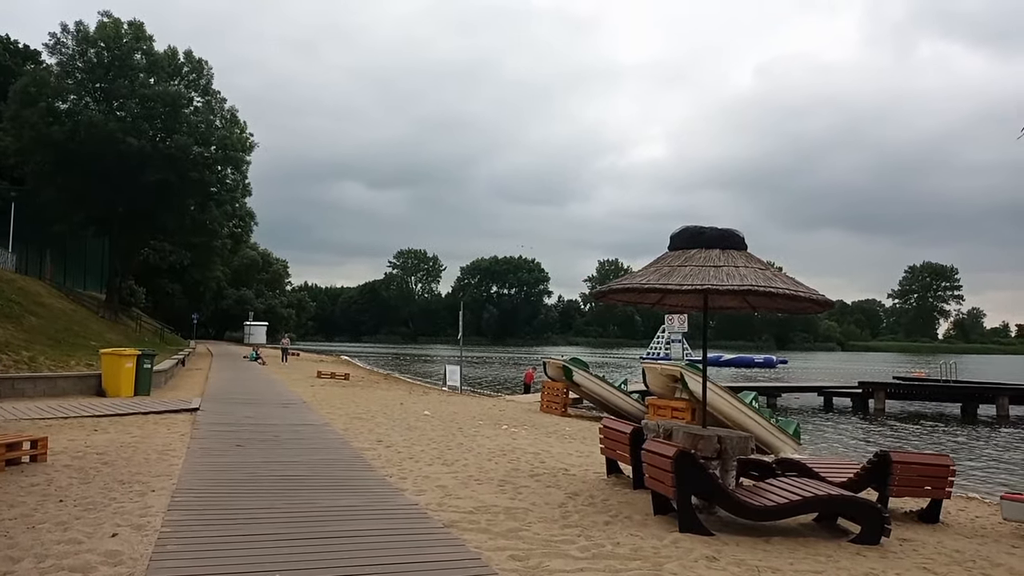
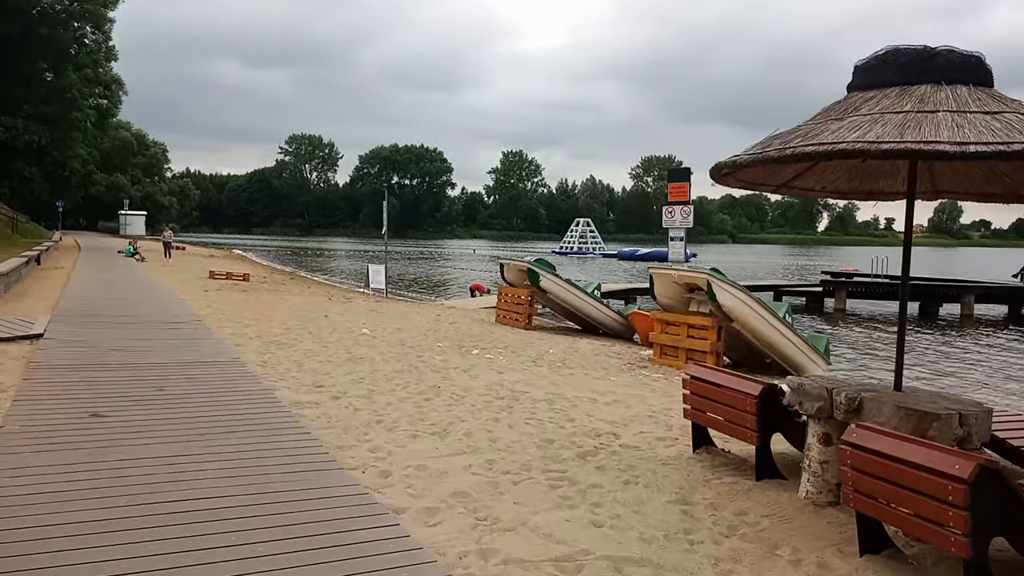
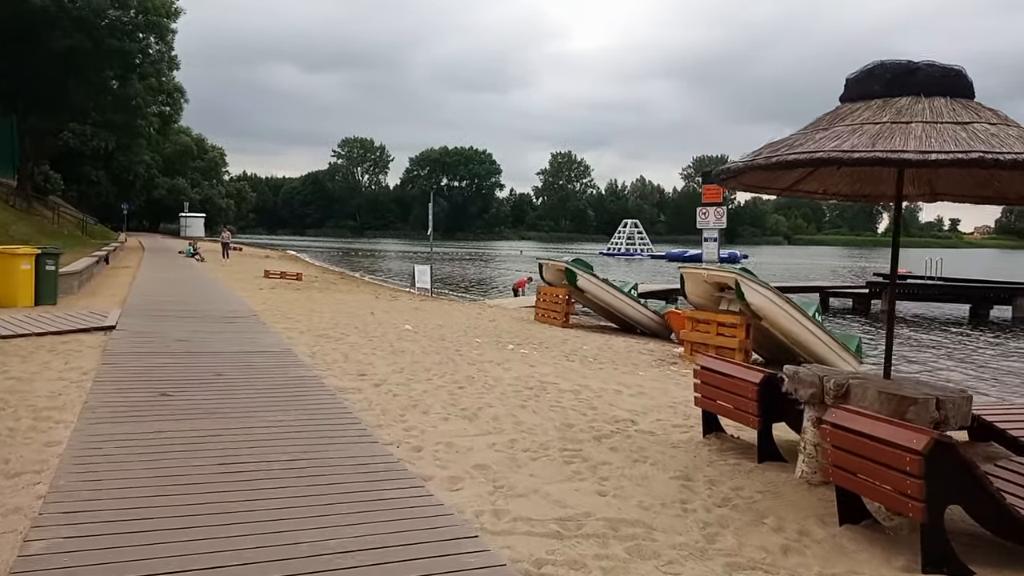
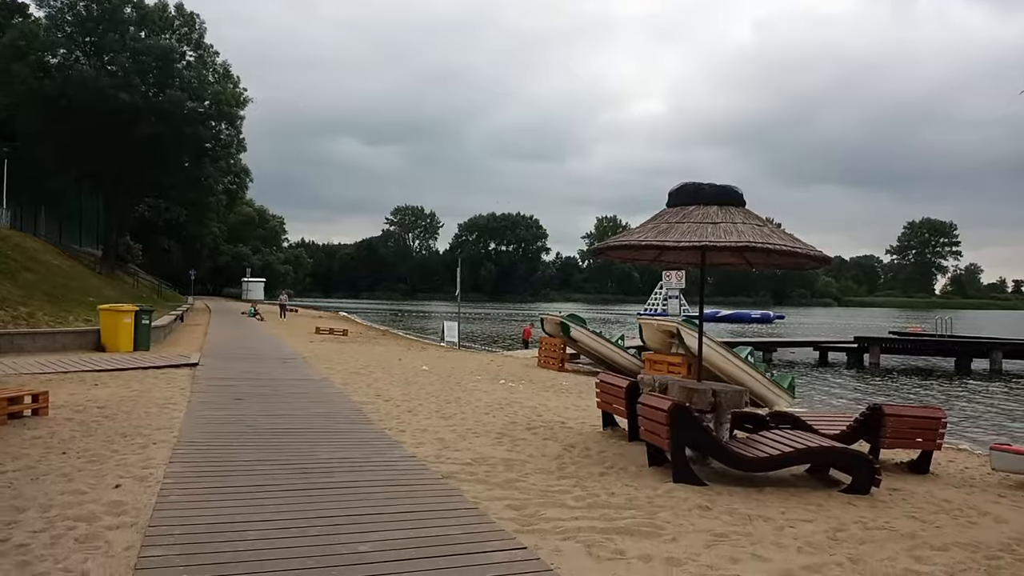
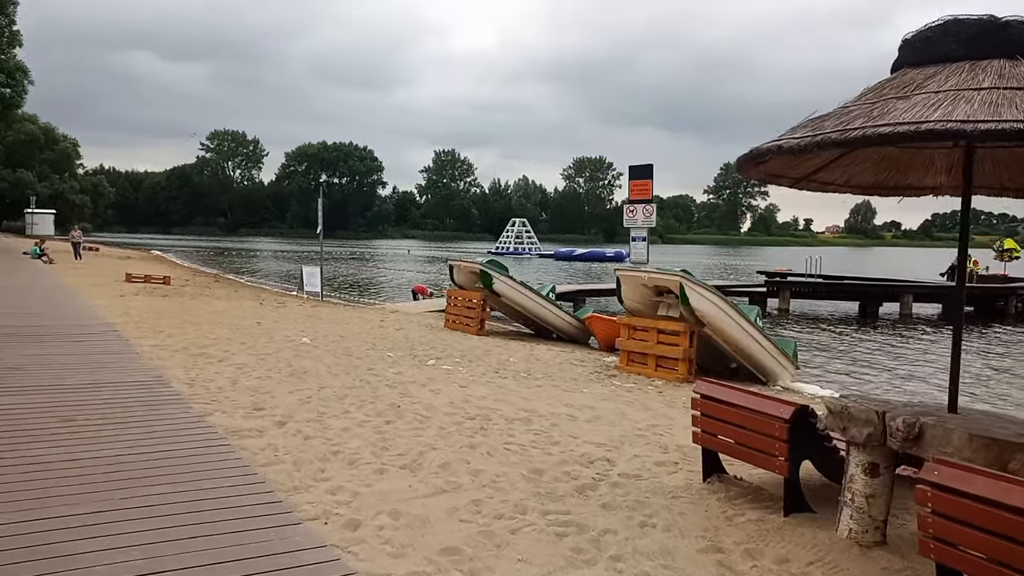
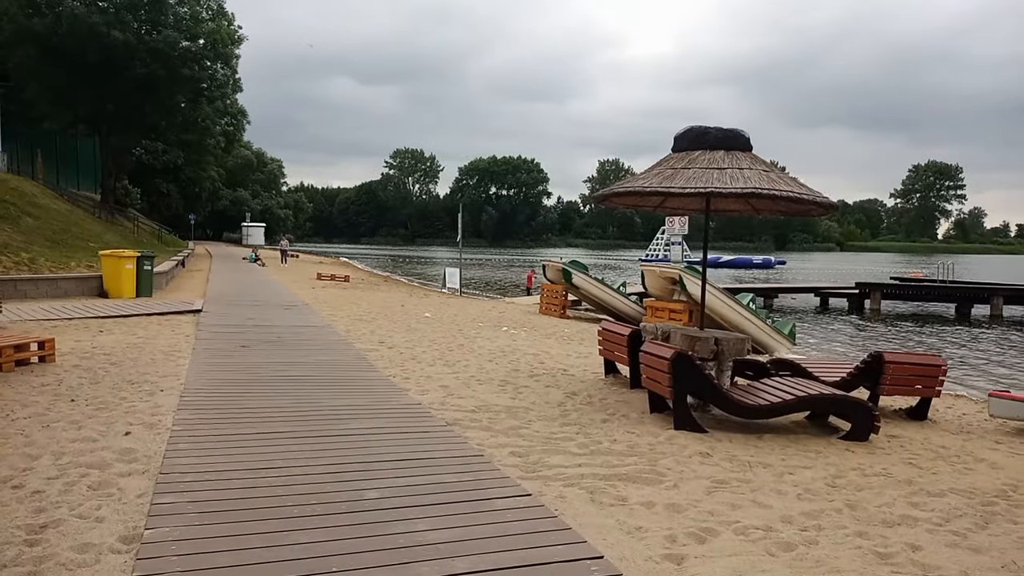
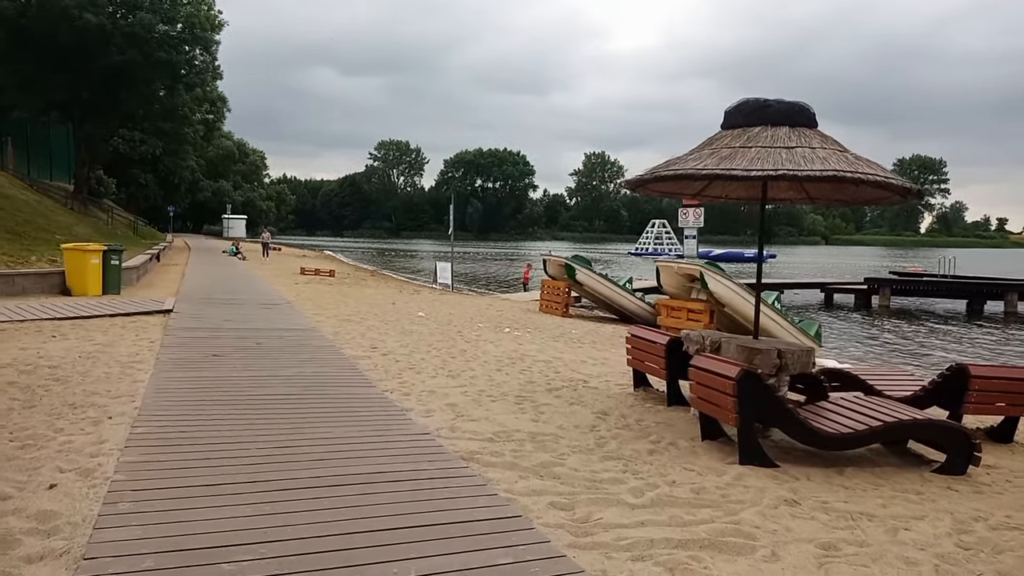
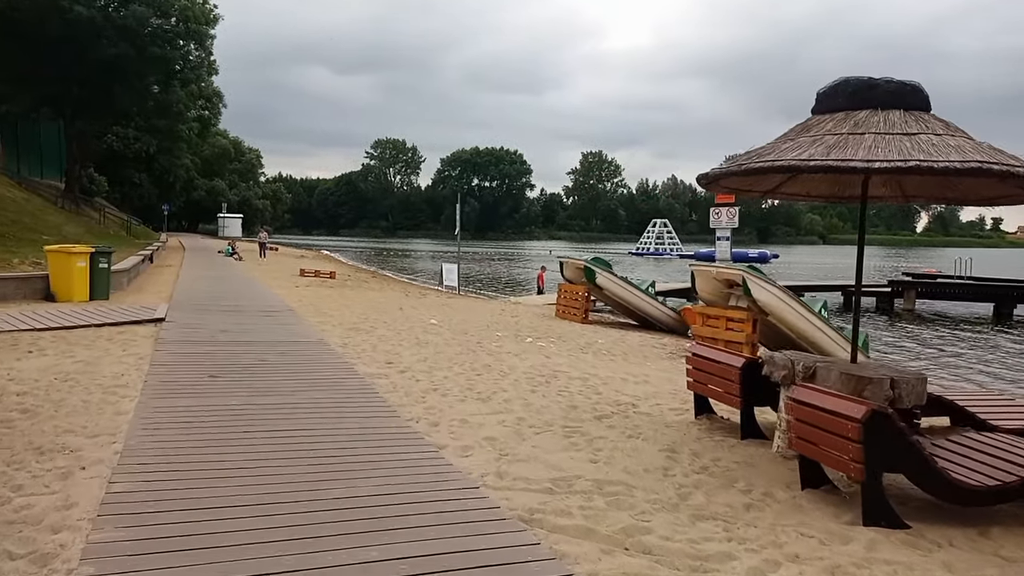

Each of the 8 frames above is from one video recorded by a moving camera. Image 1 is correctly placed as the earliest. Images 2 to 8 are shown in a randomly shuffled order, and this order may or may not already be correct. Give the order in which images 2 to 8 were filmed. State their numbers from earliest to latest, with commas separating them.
4, 6, 7, 8, 3, 2, 5
